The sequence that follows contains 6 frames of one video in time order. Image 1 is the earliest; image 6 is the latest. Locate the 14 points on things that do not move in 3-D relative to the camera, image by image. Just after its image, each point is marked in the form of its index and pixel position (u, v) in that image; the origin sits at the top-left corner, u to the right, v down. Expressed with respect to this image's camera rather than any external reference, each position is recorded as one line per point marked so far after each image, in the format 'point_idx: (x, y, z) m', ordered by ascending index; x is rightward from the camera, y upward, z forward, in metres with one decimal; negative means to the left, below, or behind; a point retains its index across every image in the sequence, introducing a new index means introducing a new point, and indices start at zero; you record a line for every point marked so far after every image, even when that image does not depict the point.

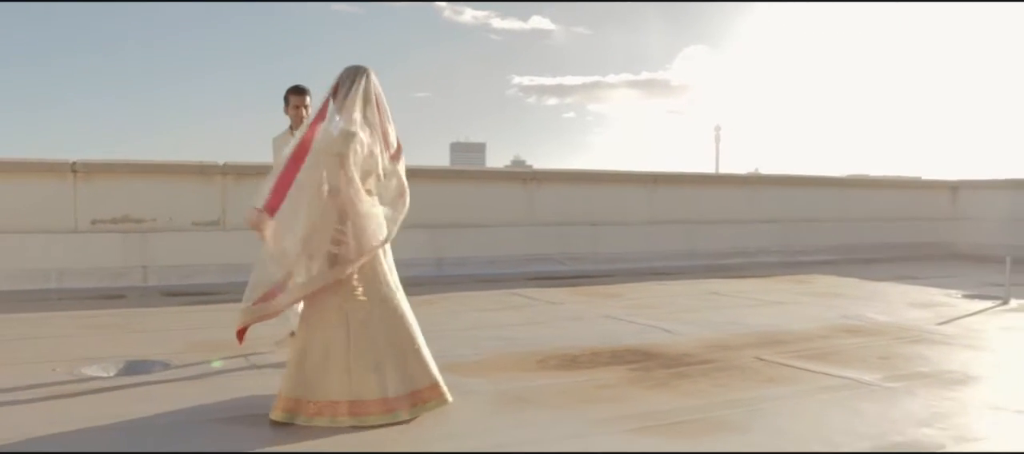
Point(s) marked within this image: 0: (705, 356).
0: (+1.3, -0.8, +5.8) m
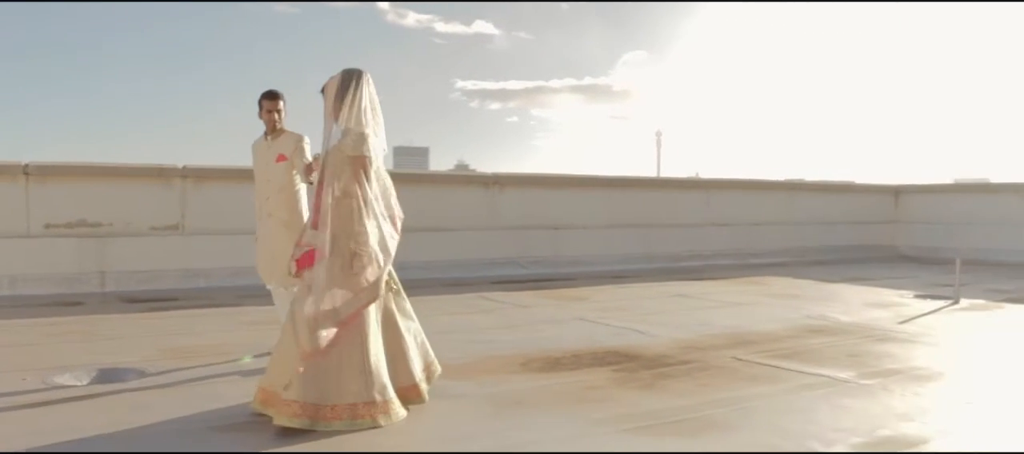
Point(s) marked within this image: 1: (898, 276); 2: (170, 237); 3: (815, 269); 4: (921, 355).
0: (+1.1, -0.8, +5.9) m
1: (+4.8, -0.6, +10.9) m
2: (-3.5, -0.1, +9.0) m
3: (+4.1, -0.6, +11.9) m
4: (+2.9, -0.9, +6.3) m
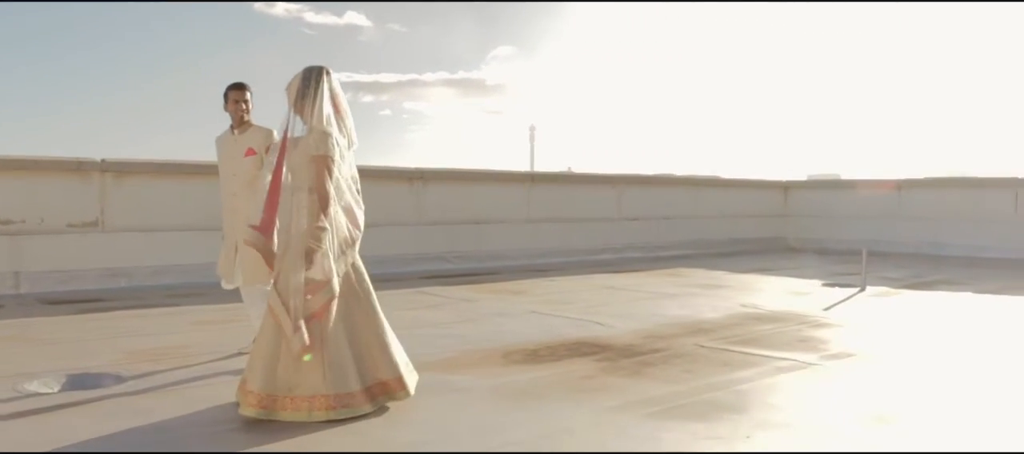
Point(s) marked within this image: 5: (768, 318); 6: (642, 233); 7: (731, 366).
0: (+1.0, -0.8, +6.1) m
1: (+3.8, -0.5, +11.7) m
2: (-4.1, -0.1, +8.6) m
3: (+3.0, -0.5, +12.6) m
4: (+2.7, -0.9, +6.9) m
5: (+2.1, -0.8, +7.4) m
6: (+1.9, -0.1, +13.1) m
7: (+1.4, -0.9, +5.5) m
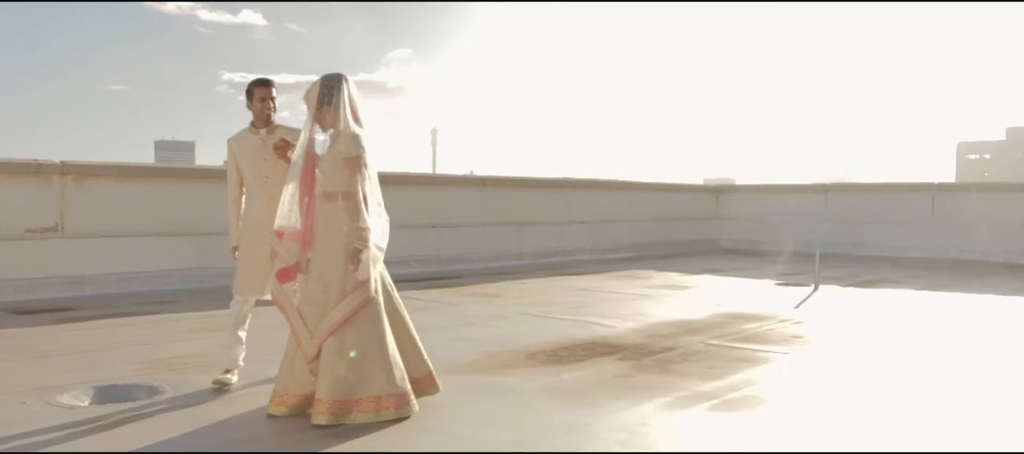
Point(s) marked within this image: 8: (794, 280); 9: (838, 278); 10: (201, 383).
0: (+1.0, -0.8, +6.4) m
1: (+3.2, -0.5, +12.2) m
2: (-4.3, -0.1, +8.2) m
3: (+2.3, -0.5, +13.0) m
4: (+2.6, -0.9, +7.3) m
5: (+2.1, -0.8, +7.7) m
6: (+1.2, -0.1, +13.4) m
7: (+1.5, -0.9, +5.7) m
8: (+3.4, -0.6, +10.6) m
9: (+4.0, -0.6, +10.7) m
10: (-1.7, -0.9, +5.0) m
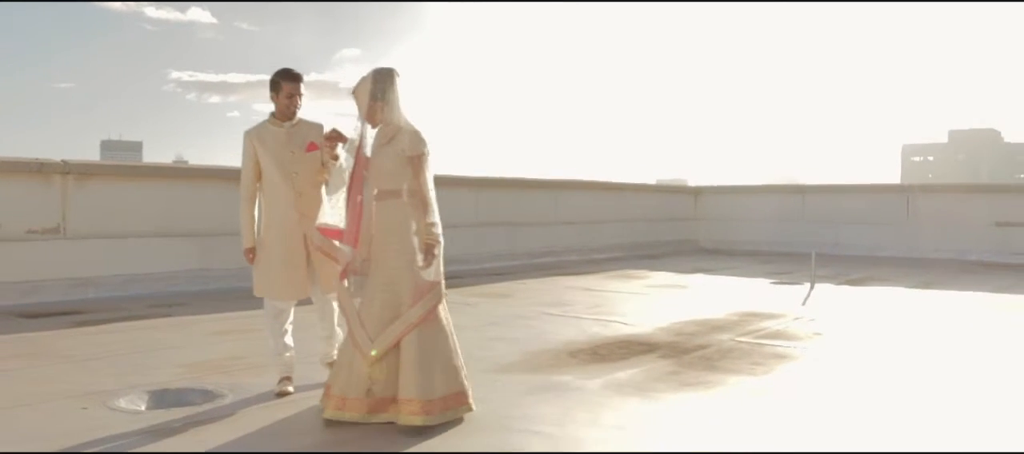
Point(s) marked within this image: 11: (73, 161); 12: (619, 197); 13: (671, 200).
0: (+1.3, -0.8, +6.5) m
1: (+3.0, -0.5, +12.4) m
2: (-4.1, -0.1, +7.9) m
3: (+2.1, -0.5, +13.2) m
4: (+2.8, -0.9, +7.5) m
5: (+2.2, -0.8, +7.9) m
6: (+1.0, -0.1, +13.5) m
7: (+1.8, -0.9, +5.9) m
8: (+3.3, -0.6, +10.8) m
9: (+3.9, -0.6, +11.0) m
10: (-1.4, -0.9, +4.9) m
11: (-4.0, +0.6, +8.1) m
12: (+1.7, +0.5, +14.4) m
13: (+2.7, +0.5, +15.5) m
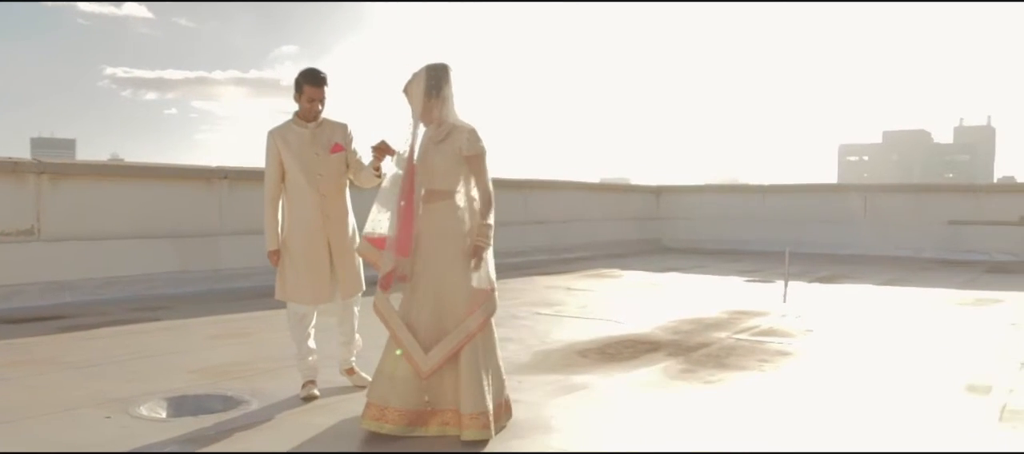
0: (+1.3, -0.8, +6.6) m
1: (+2.7, -0.5, +12.6) m
2: (-4.2, -0.1, +7.6) m
3: (+1.6, -0.5, +13.3) m
4: (+2.8, -0.9, +7.7) m
5: (+2.1, -0.8, +8.0) m
6: (+0.5, -0.1, +13.6) m
7: (+1.9, -0.9, +6.0) m
8: (+3.1, -0.6, +11.0) m
9: (+3.6, -0.6, +11.3) m
10: (-1.3, -0.9, +4.8) m
11: (-4.1, +0.6, +7.8) m
12: (+1.2, +0.5, +14.5) m
13: (+2.1, +0.5, +15.7) m
